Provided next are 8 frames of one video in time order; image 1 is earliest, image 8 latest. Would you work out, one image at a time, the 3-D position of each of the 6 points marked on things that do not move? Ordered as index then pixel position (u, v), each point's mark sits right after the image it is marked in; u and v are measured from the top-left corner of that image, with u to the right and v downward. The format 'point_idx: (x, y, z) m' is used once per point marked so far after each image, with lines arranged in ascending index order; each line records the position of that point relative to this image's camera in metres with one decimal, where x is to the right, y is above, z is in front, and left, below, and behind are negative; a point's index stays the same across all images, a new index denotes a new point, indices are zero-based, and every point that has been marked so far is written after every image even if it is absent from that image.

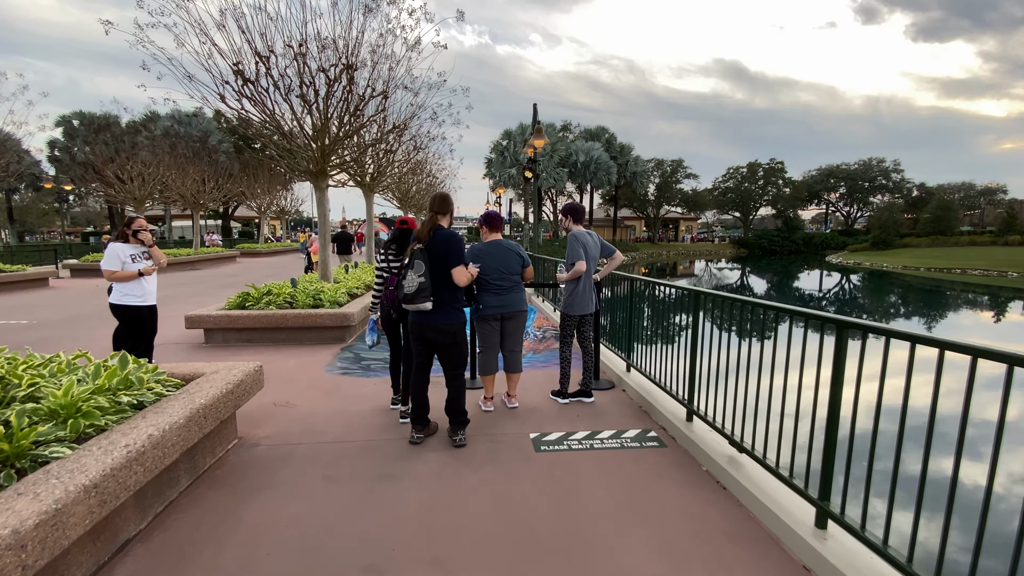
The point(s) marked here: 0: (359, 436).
0: (-1.3, -1.2, +3.9) m
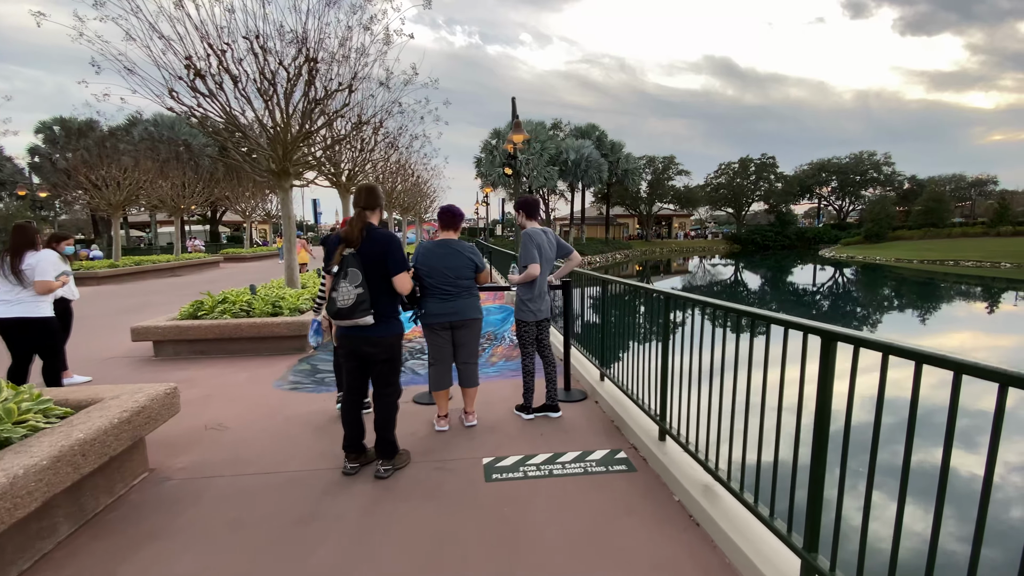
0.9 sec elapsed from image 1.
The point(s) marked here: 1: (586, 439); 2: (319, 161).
0: (-1.6, -1.3, +3.4) m
1: (+0.6, -1.2, +3.7) m
2: (-4.3, +2.7, +10.2) m
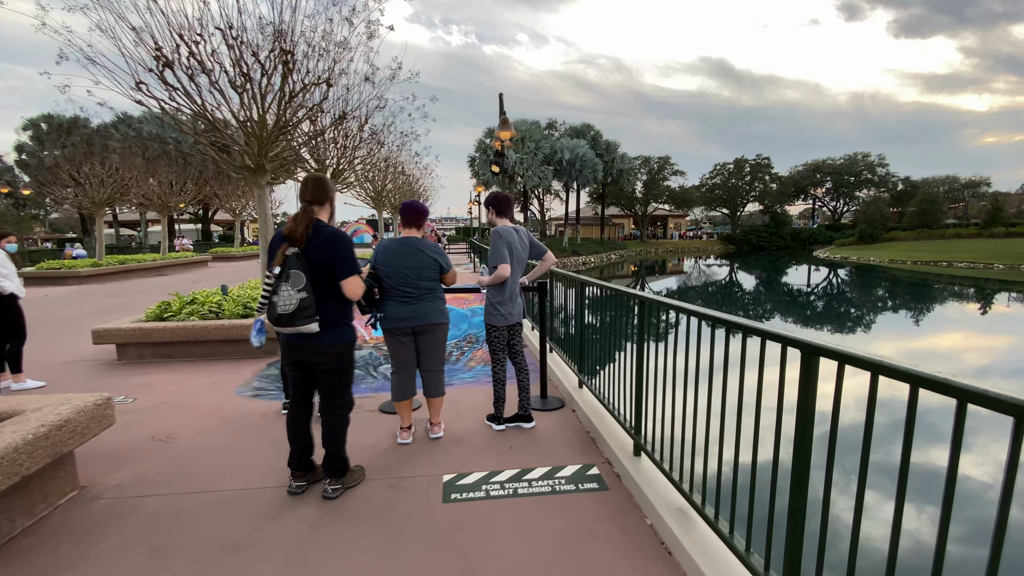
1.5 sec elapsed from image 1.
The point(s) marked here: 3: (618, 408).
0: (-1.9, -1.3, +3.2) m
1: (+0.3, -1.2, +3.4) m
2: (-4.6, +2.7, +9.9) m
3: (+0.8, -0.9, +3.6) m
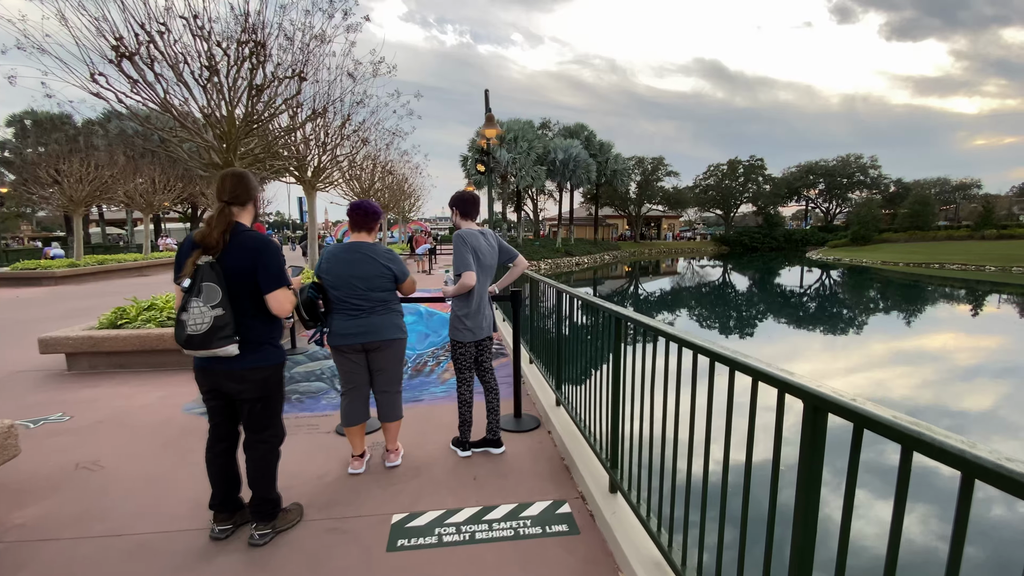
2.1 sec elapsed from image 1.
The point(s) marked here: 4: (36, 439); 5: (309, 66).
0: (-2.1, -1.4, +2.8) m
1: (+0.1, -1.3, +3.1) m
2: (-4.9, +2.7, +9.5) m
3: (+0.5, -1.0, +3.2) m
4: (-3.9, -1.2, +3.9) m
5: (-3.9, +4.3, +9.2) m
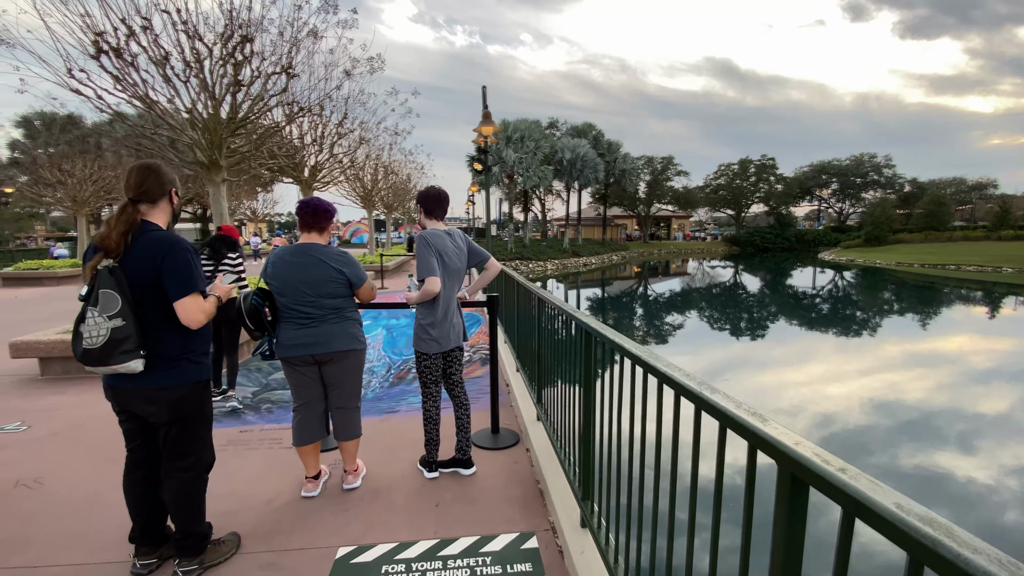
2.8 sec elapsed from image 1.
0: (-2.3, -1.4, +2.5) m
1: (-0.1, -1.3, +2.8) m
2: (-5.0, +2.6, +9.3) m
3: (+0.4, -1.0, +2.9) m
4: (-4.1, -1.3, +3.6) m
5: (-4.0, +4.3, +9.0) m
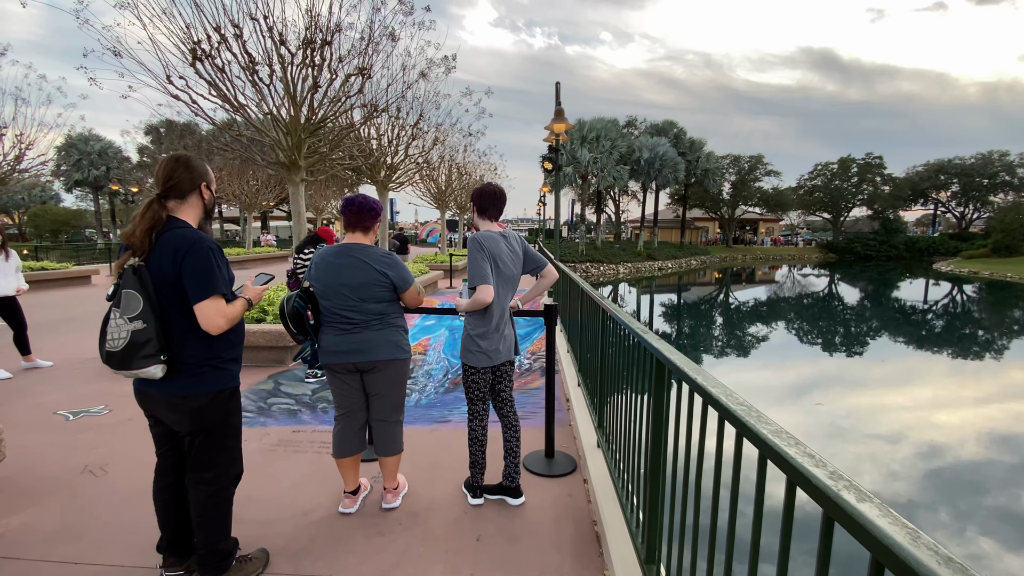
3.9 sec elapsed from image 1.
0: (-2.1, -1.4, +2.5) m
1: (+0.1, -1.4, +2.4) m
2: (-3.6, +2.7, +9.6) m
3: (+0.6, -1.1, +2.5) m
4: (-3.6, -1.2, +3.9) m
5: (-2.6, +4.3, +9.1) m
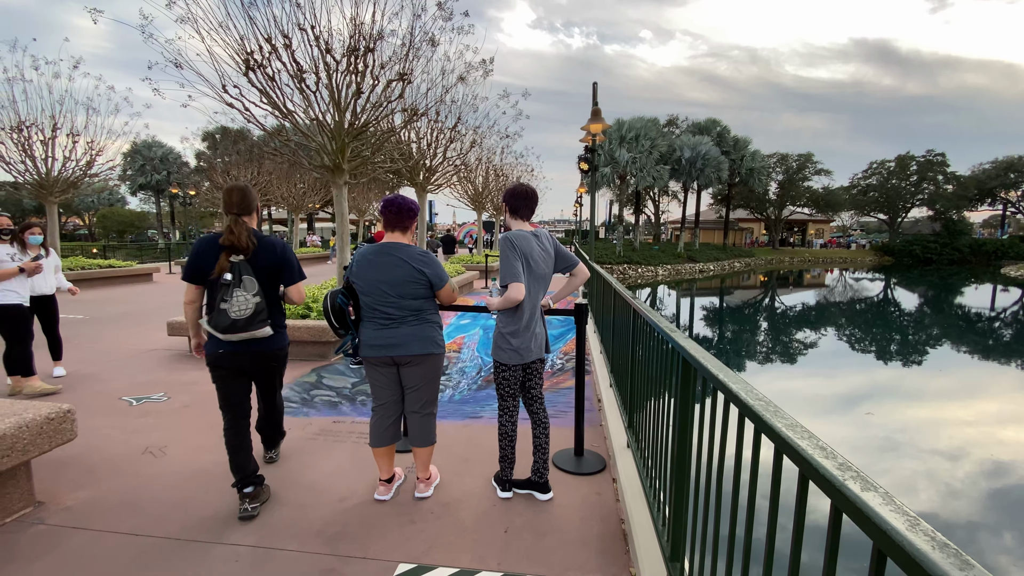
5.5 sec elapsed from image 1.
0: (-1.9, -1.3, +2.7) m
1: (+0.3, -1.4, +2.4) m
2: (-2.8, +2.7, +9.9) m
3: (+0.8, -1.1, +2.5) m
4: (-3.4, -1.1, +4.2) m
5: (-1.9, +4.3, +9.4) m
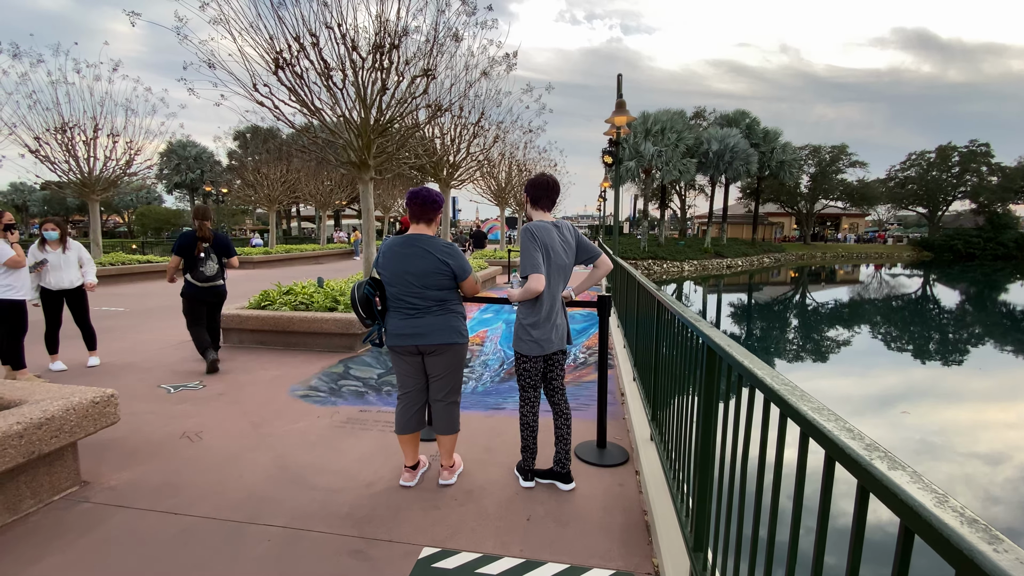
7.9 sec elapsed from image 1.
0: (-1.8, -1.3, +2.8) m
1: (+0.4, -1.3, +2.5) m
2: (-2.4, +2.9, +10.0) m
3: (+0.9, -1.0, +2.5) m
4: (-3.2, -1.1, +4.4) m
5: (-1.4, +4.4, +9.4) m
